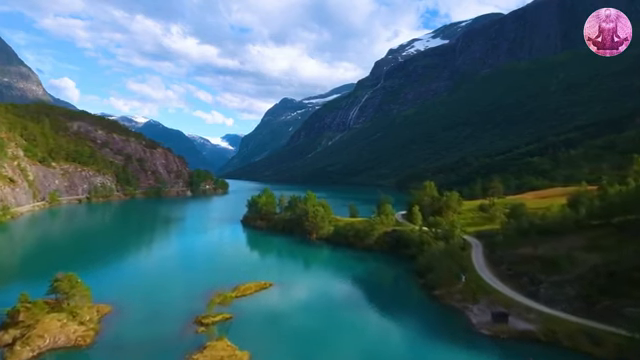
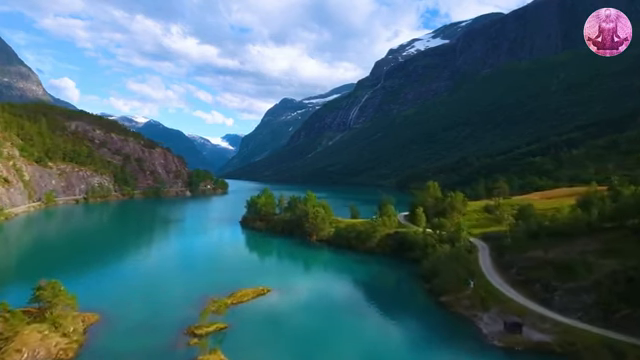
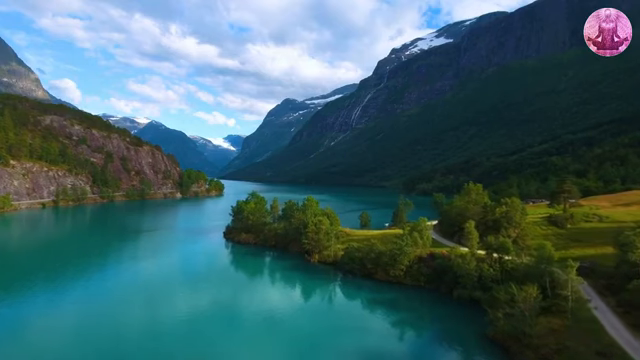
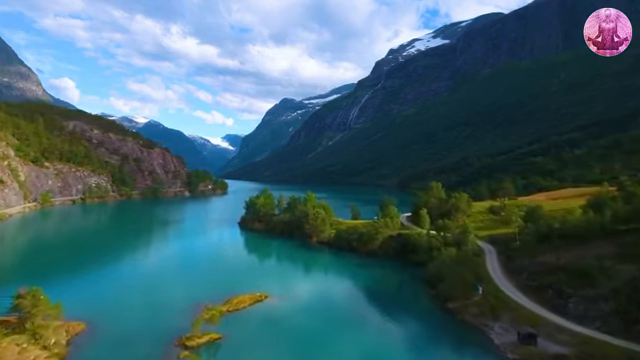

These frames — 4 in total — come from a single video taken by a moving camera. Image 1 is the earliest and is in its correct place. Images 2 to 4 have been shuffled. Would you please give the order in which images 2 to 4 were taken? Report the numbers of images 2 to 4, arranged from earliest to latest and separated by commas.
2, 4, 3
